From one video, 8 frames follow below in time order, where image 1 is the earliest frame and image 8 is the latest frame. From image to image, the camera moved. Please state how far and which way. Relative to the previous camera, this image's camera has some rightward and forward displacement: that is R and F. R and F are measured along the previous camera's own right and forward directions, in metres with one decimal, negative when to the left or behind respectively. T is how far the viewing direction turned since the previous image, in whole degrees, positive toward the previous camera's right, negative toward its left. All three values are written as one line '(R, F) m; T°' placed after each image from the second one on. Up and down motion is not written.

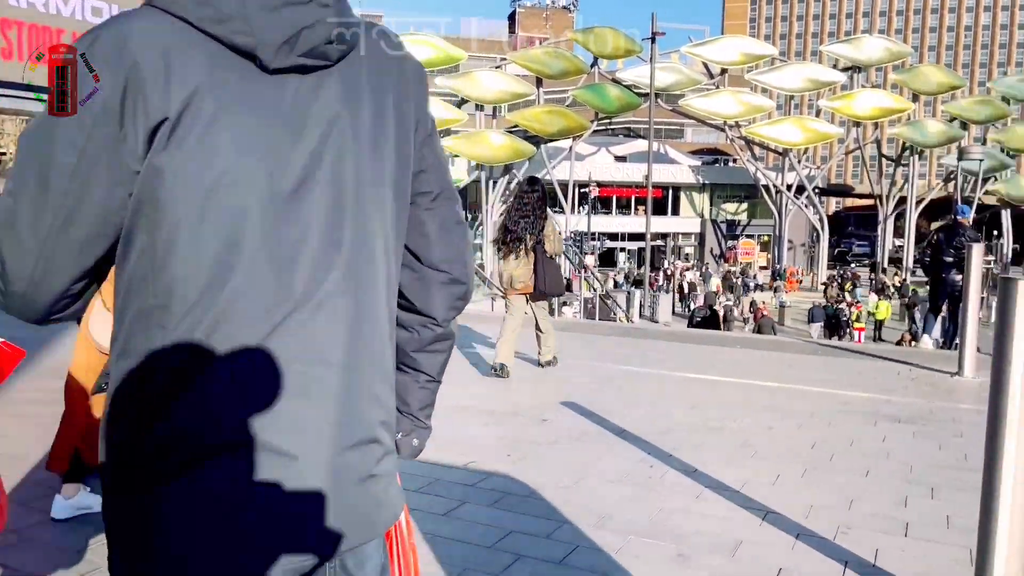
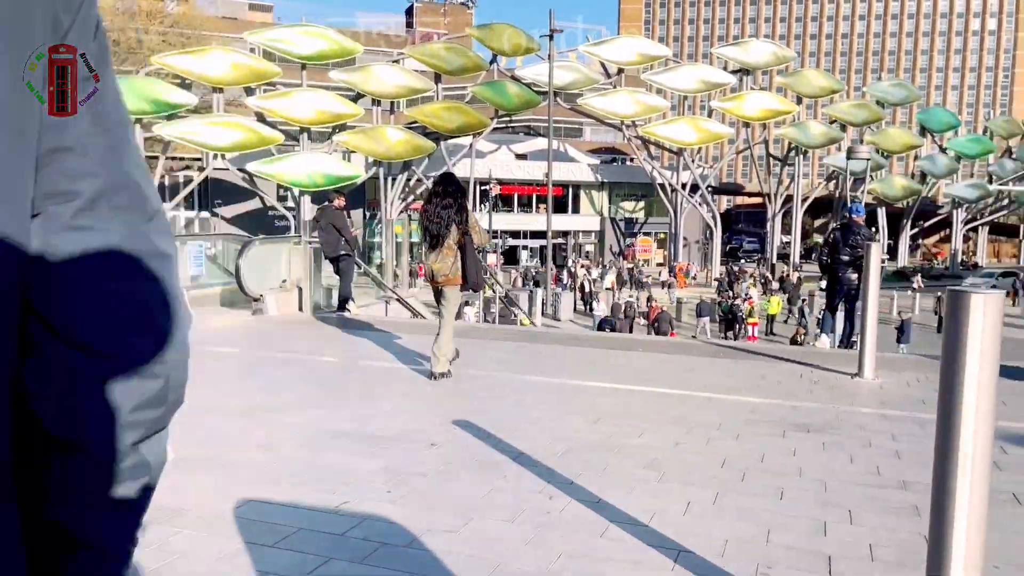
(+0.1, +0.4) m; +7°
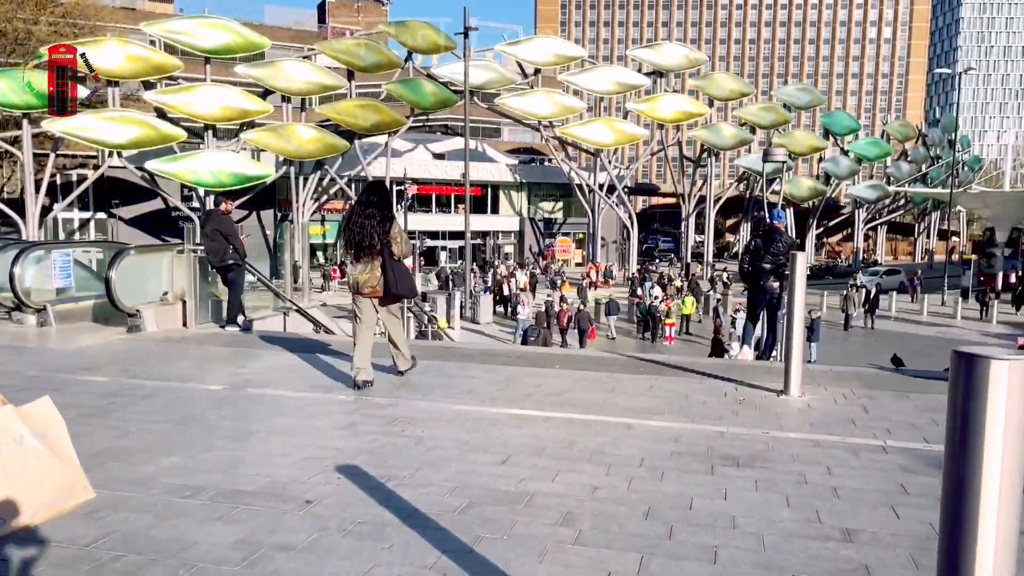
(+0.1, +0.5) m; +6°
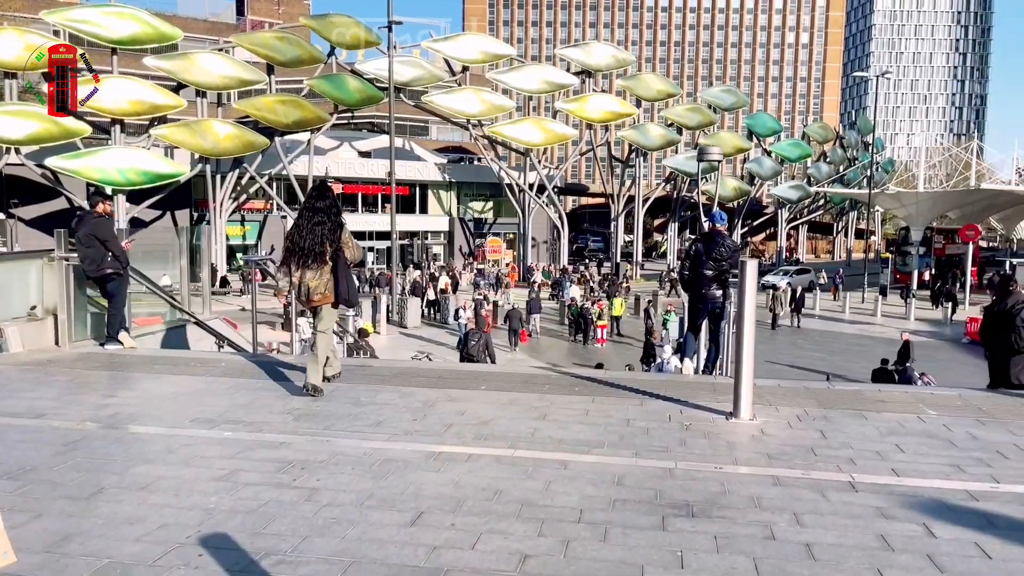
(+0.1, +0.7) m; +5°
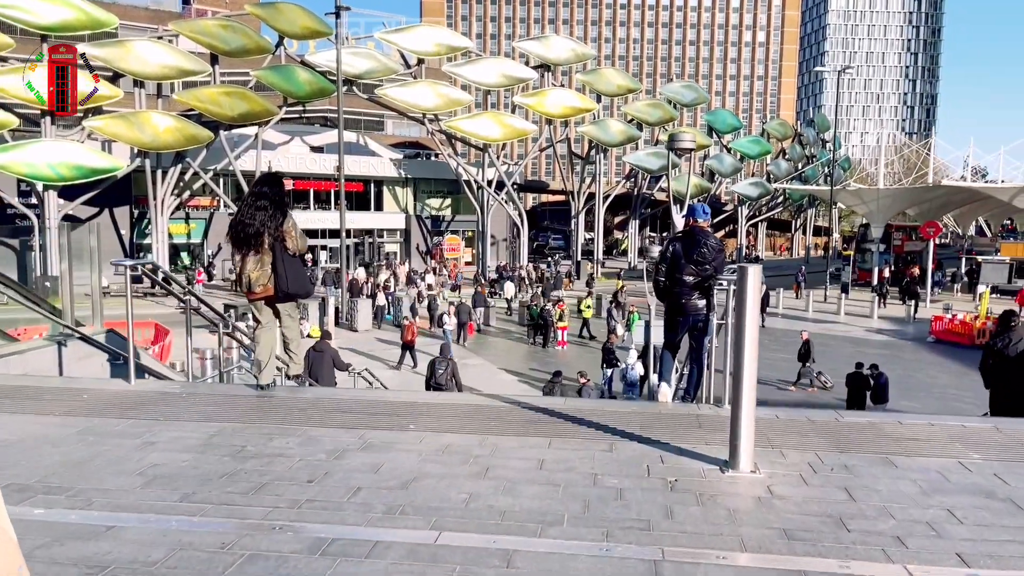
(+0.1, +1.1) m; +3°
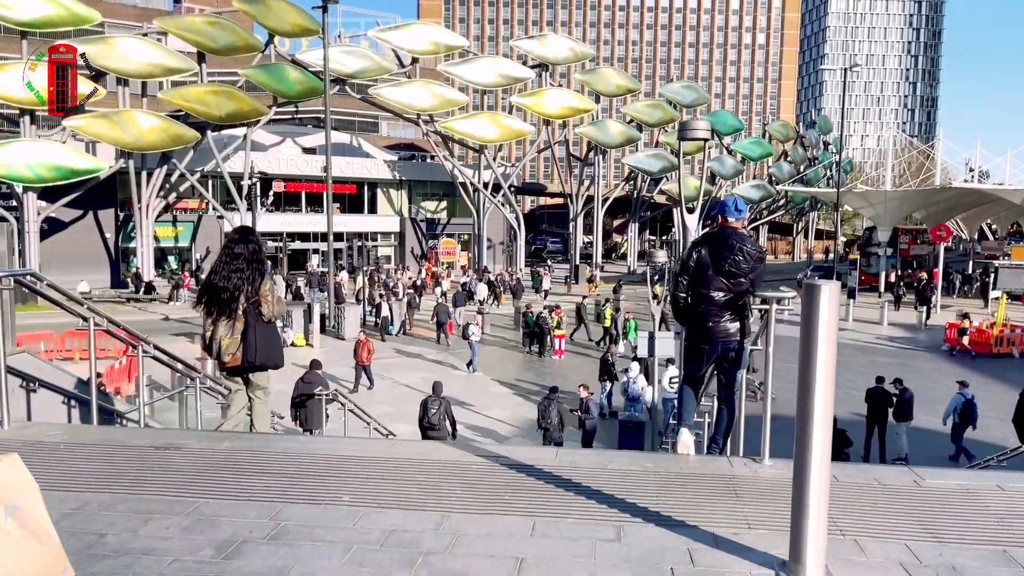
(+0.1, +1.1) m; 0°
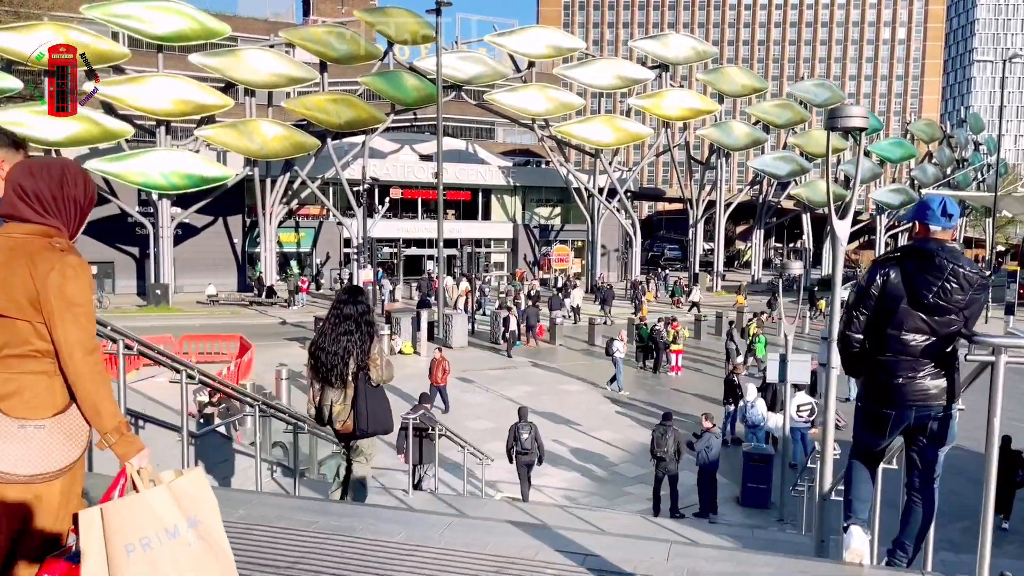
(+0.1, +1.0) m; -9°
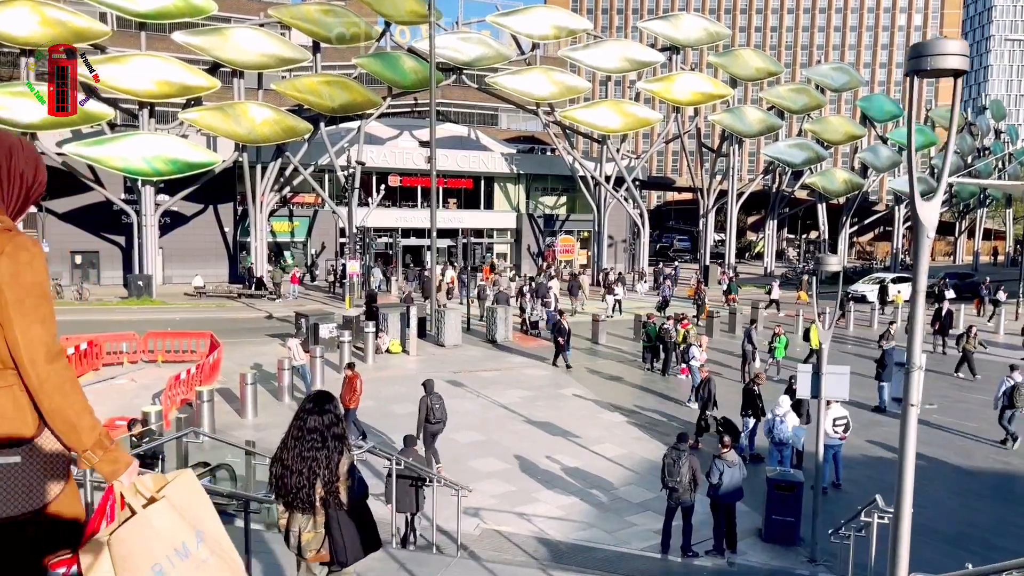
(+0.3, +1.6) m; -1°
